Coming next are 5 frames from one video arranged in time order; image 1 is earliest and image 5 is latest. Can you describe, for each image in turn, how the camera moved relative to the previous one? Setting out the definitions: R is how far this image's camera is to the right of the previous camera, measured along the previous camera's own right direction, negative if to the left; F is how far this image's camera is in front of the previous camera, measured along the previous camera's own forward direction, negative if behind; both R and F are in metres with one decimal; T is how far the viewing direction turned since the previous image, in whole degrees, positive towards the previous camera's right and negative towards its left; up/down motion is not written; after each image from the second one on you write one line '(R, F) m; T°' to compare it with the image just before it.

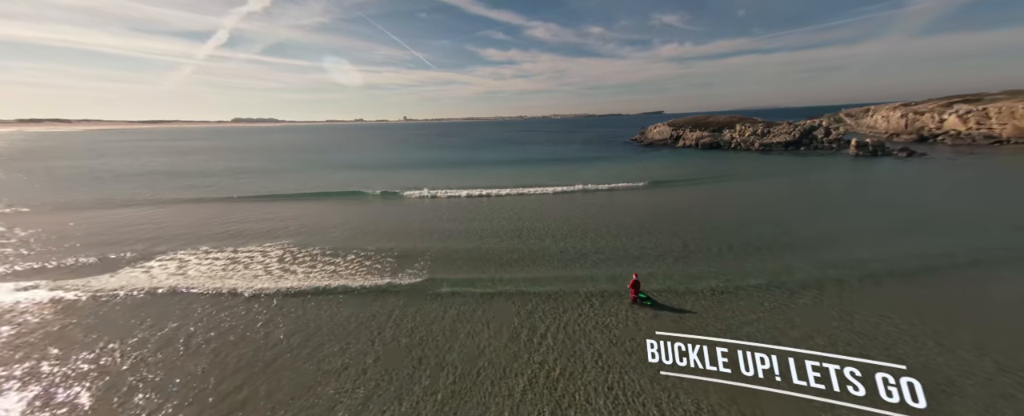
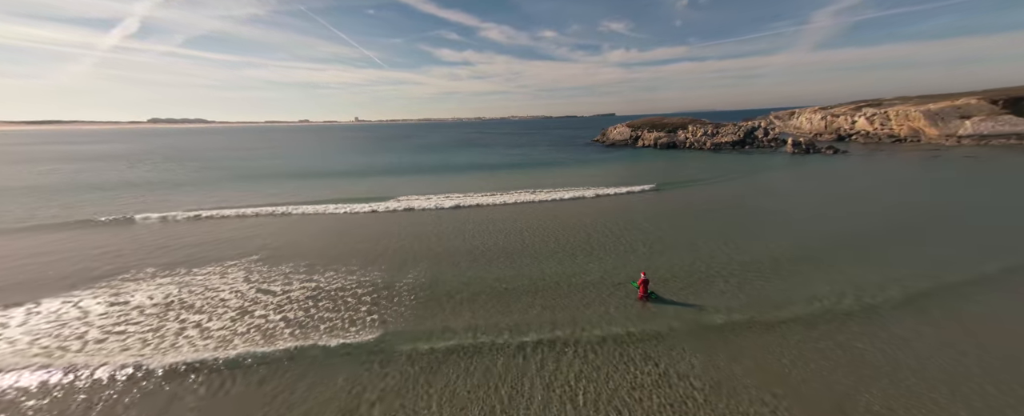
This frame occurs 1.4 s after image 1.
(-1.5, +0.8) m; +7°
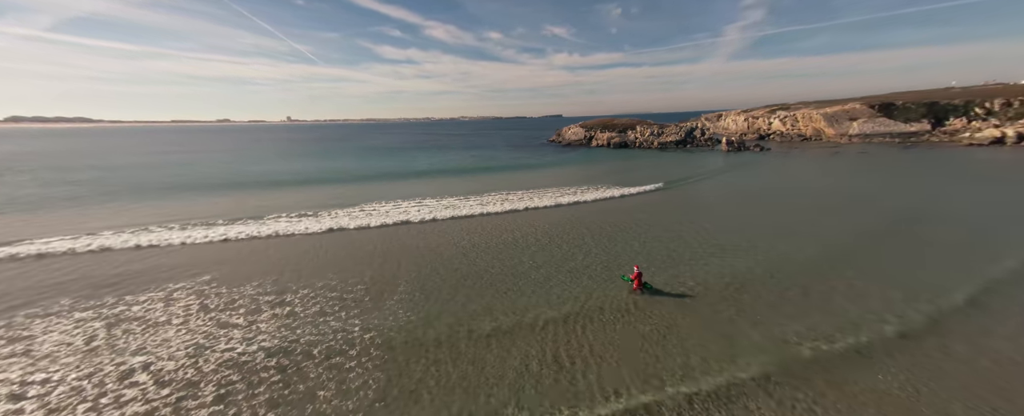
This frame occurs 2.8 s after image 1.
(-1.7, +0.5) m; +9°
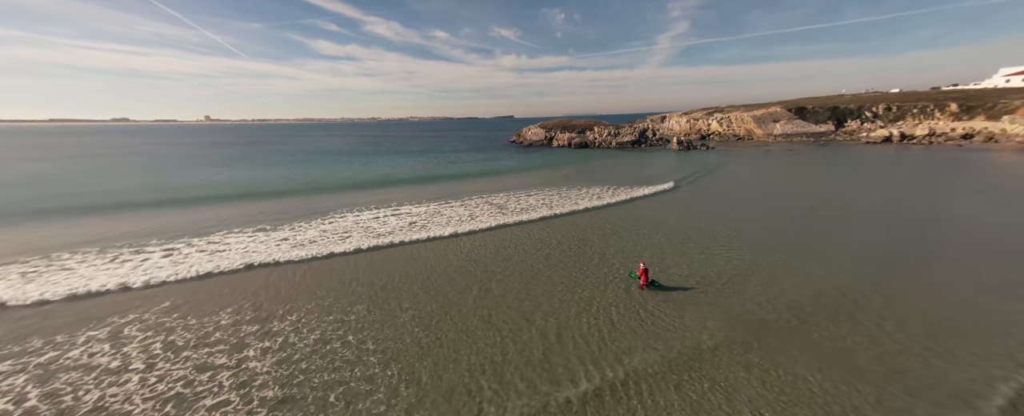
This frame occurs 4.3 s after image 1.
(-2.1, +0.6) m; +8°
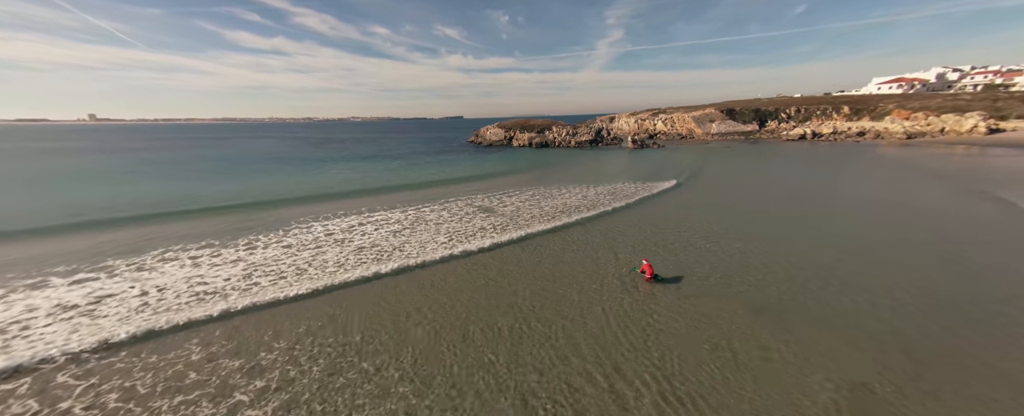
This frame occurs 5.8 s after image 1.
(-2.0, +0.7) m; +8°
